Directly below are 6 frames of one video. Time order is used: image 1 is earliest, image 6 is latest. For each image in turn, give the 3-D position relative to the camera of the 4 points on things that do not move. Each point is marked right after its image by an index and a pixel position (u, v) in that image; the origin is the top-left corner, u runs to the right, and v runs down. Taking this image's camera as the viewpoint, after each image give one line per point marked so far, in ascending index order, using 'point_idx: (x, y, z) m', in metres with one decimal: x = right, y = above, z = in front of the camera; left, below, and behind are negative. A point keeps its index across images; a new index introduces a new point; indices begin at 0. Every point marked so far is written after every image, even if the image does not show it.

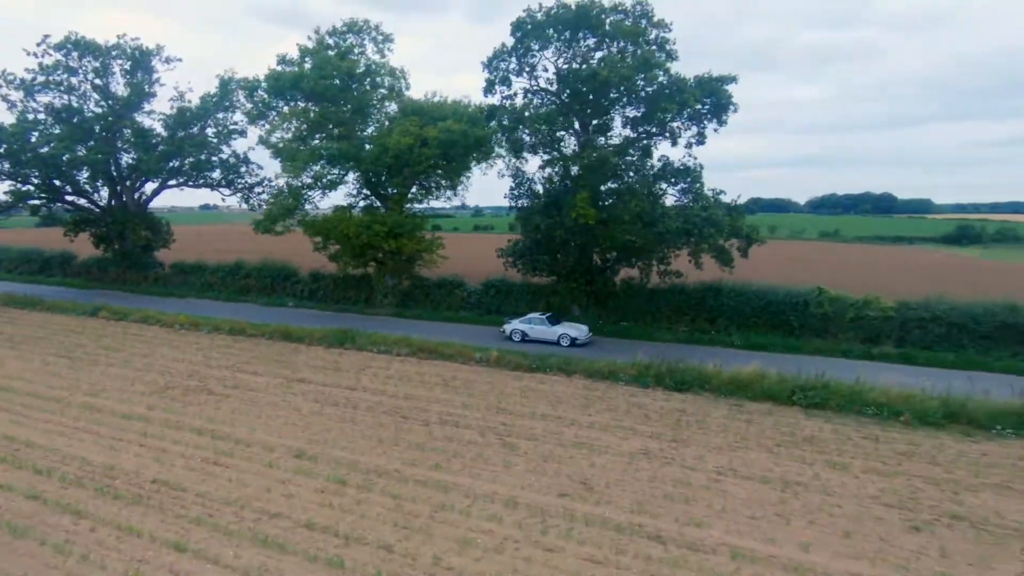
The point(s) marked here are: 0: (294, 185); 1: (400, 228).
0: (-7.5, +3.5, +19.0) m
1: (-3.7, +1.9, +17.8) m
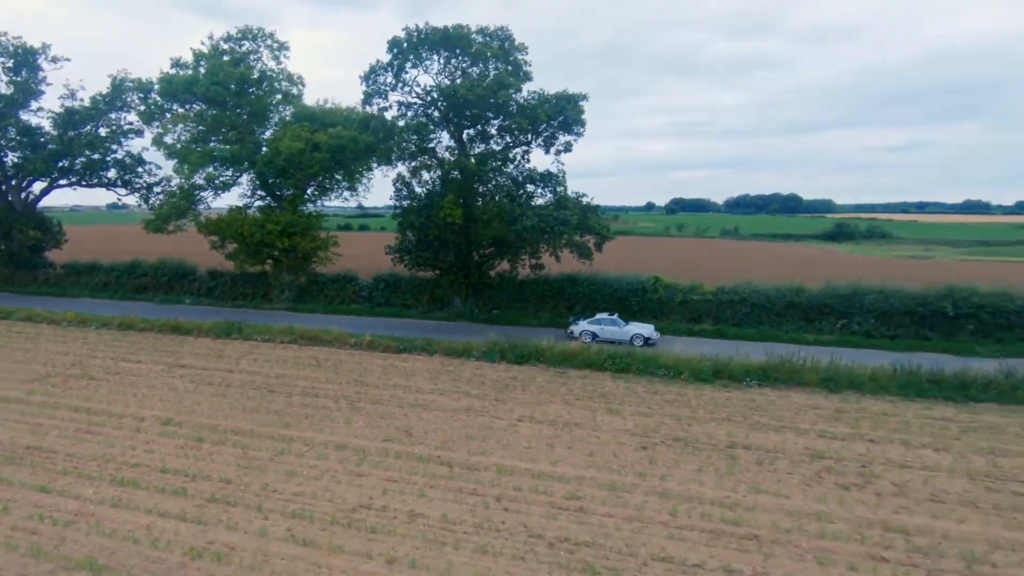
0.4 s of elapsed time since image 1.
0: (-11.5, +3.6, +19.6) m
1: (-7.5, +2.1, +18.9) m
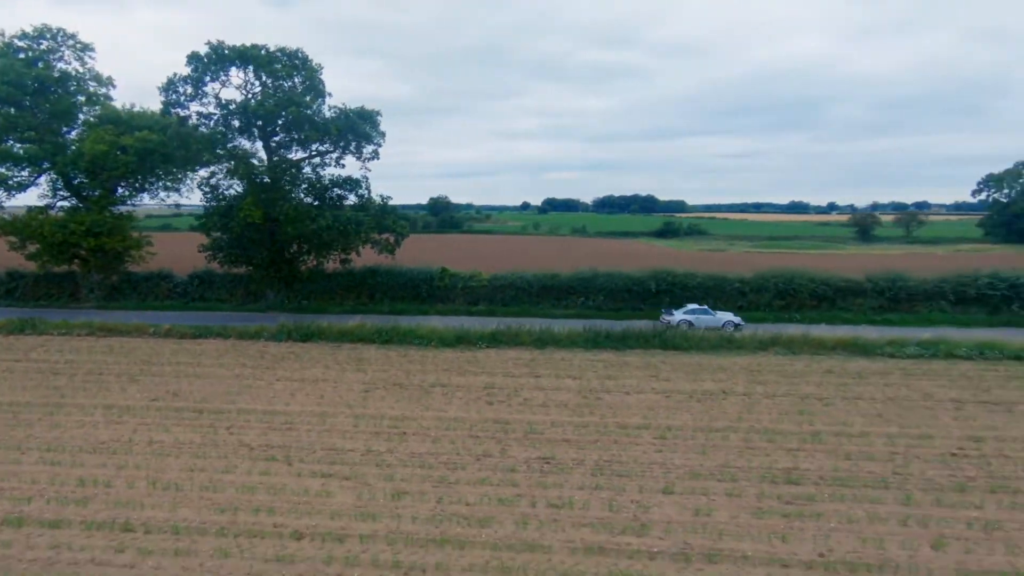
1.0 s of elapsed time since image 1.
0: (-18.6, +3.6, +19.2) m
1: (-14.5, +2.1, +19.4) m
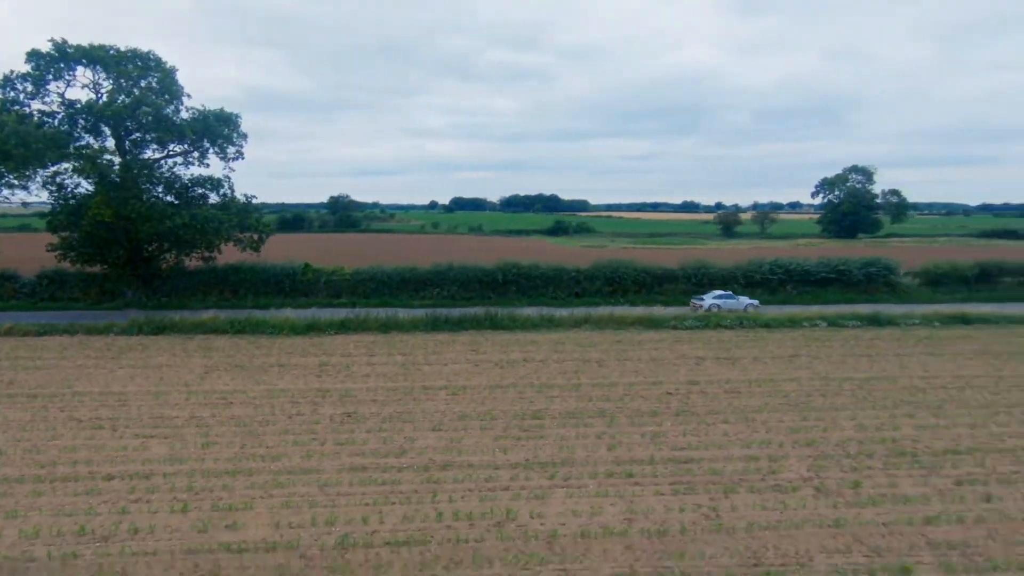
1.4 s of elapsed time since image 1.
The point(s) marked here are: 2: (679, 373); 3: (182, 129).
0: (-23.7, +3.4, +17.7) m
1: (-19.6, +2.1, +18.5) m
2: (+3.7, -1.9, +12.0) m
3: (-11.2, +5.4, +18.7) m
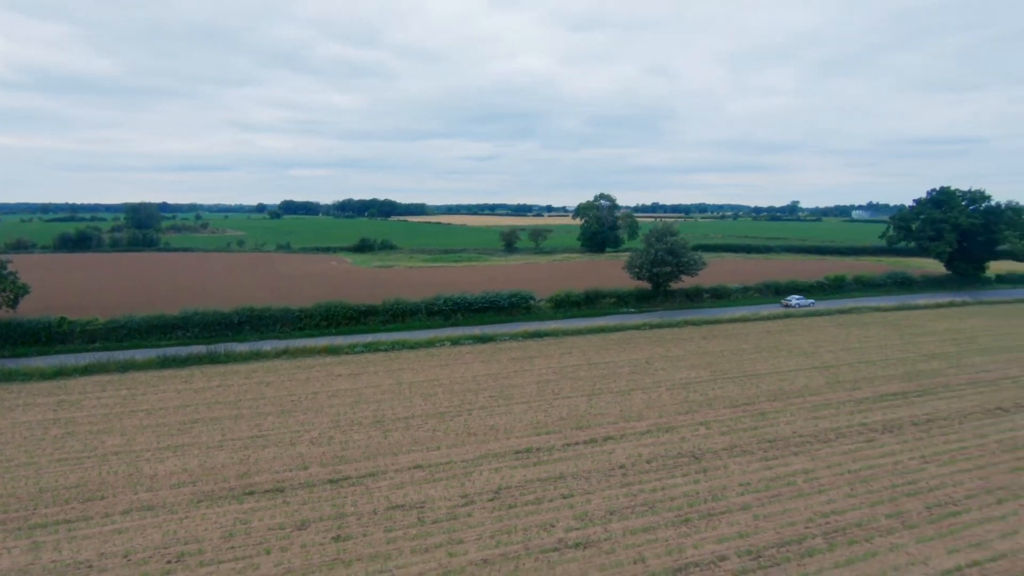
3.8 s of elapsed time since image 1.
0: (-35.3, +0.6, +18.0) m
1: (-31.6, -0.6, +19.9) m
2: (-7.3, -3.6, +20.0) m
3: (-23.6, +3.1, +22.4) m
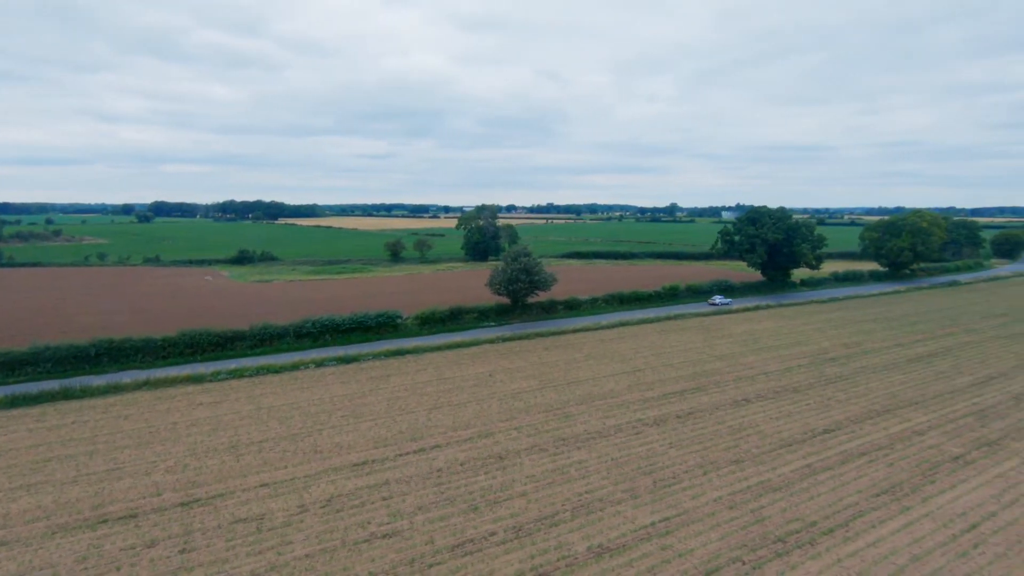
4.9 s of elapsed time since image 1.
0: (-40.6, -1.6, +14.5) m
1: (-37.2, -2.7, +17.1) m
2: (-13.3, -5.1, +21.5) m
3: (-30.0, +1.2, +20.9) m
